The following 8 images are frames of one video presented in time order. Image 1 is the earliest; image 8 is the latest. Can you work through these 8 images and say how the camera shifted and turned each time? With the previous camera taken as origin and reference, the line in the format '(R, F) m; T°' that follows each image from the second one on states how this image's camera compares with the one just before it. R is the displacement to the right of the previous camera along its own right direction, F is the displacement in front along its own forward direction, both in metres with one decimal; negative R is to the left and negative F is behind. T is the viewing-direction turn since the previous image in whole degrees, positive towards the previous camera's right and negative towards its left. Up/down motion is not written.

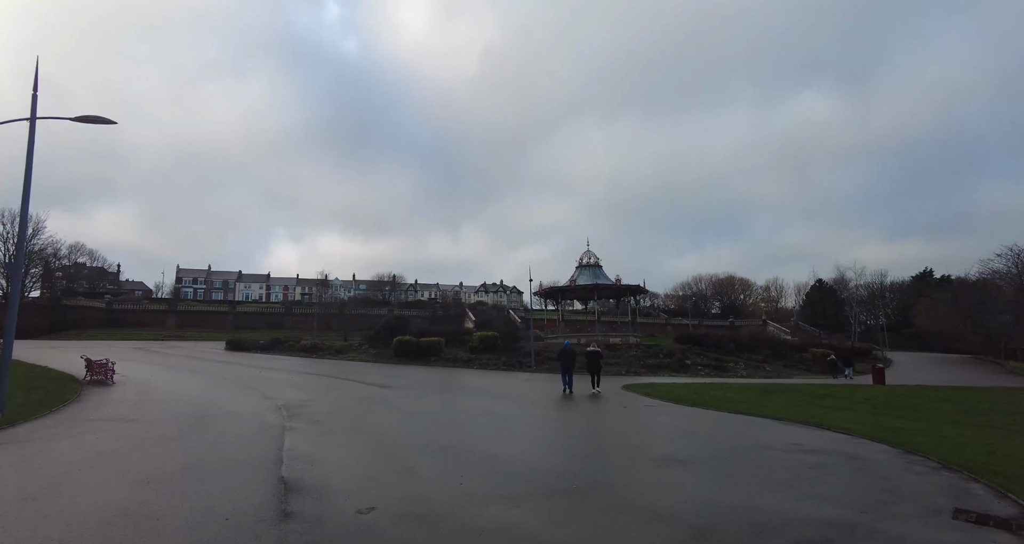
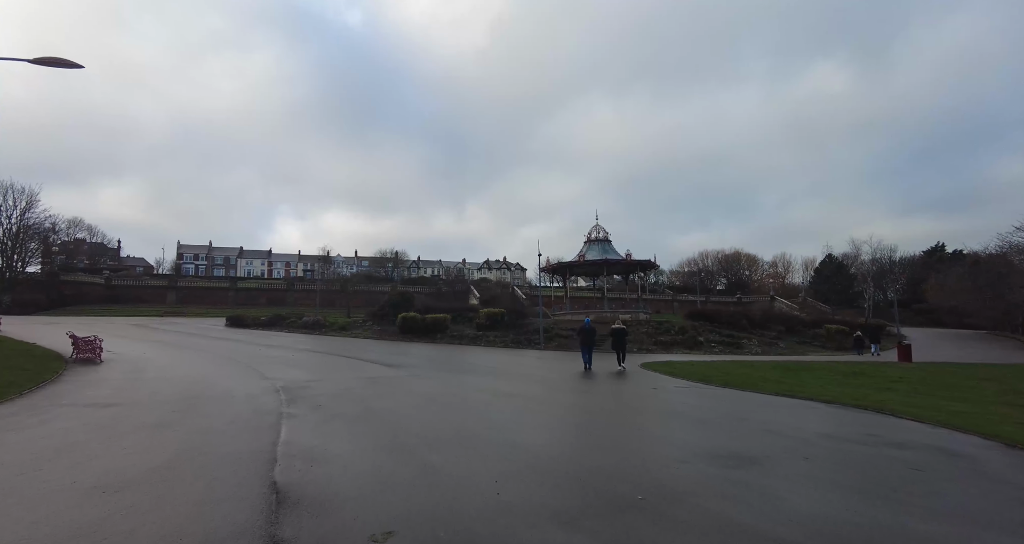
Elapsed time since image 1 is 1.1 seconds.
(0.0, +0.8) m; -1°
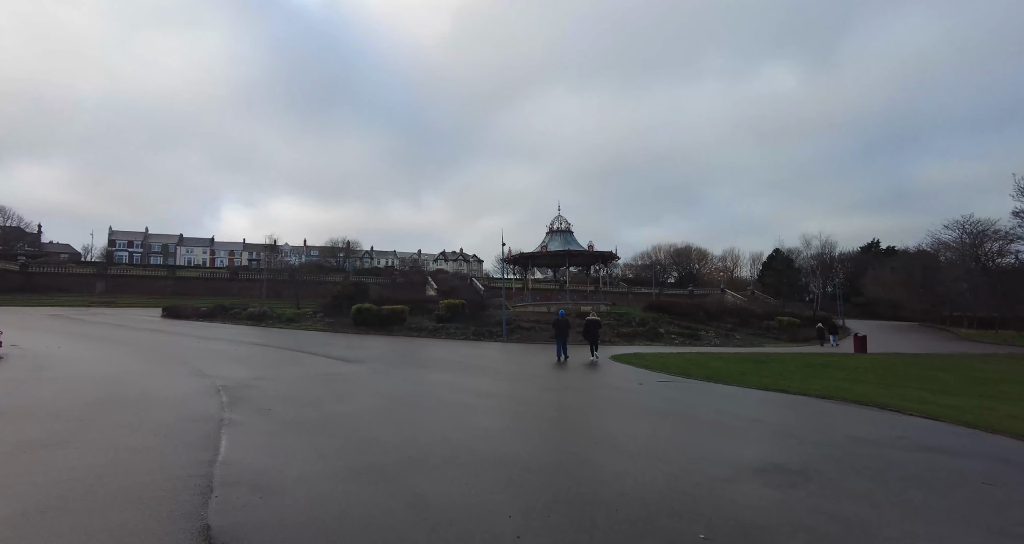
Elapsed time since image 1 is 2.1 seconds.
(-0.4, +1.0) m; +5°
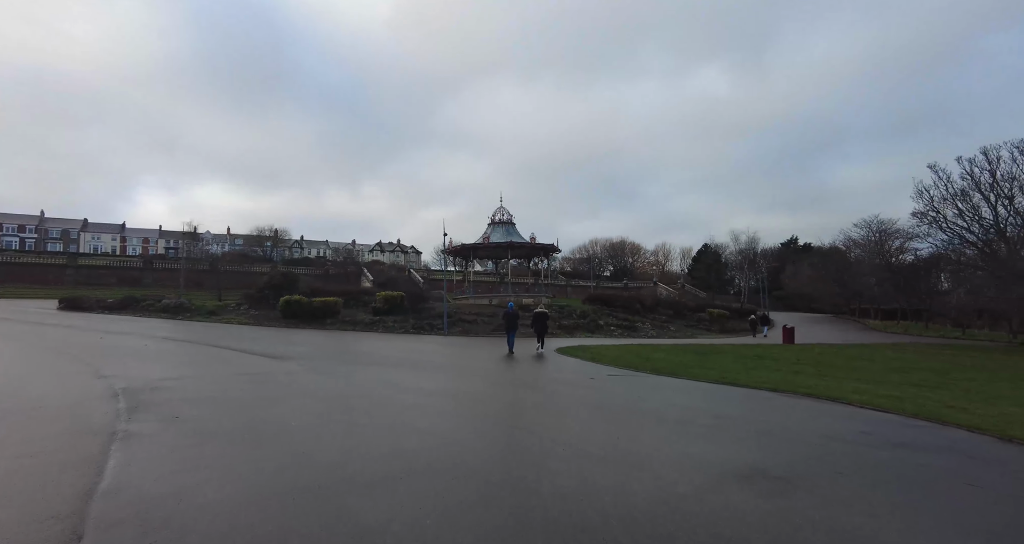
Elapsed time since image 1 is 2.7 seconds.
(-0.2, +0.7) m; +7°
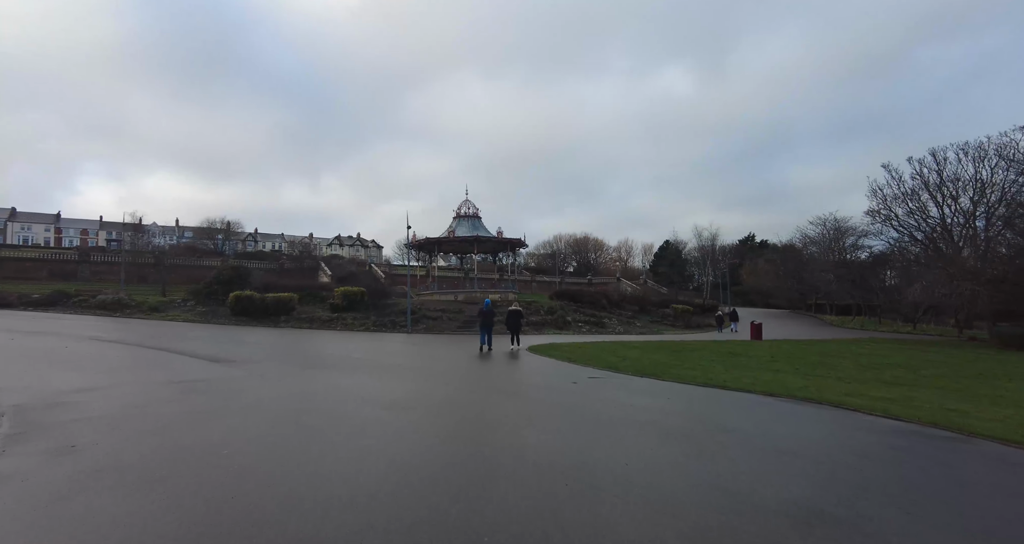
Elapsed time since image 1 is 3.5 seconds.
(-0.2, +1.0) m; +4°
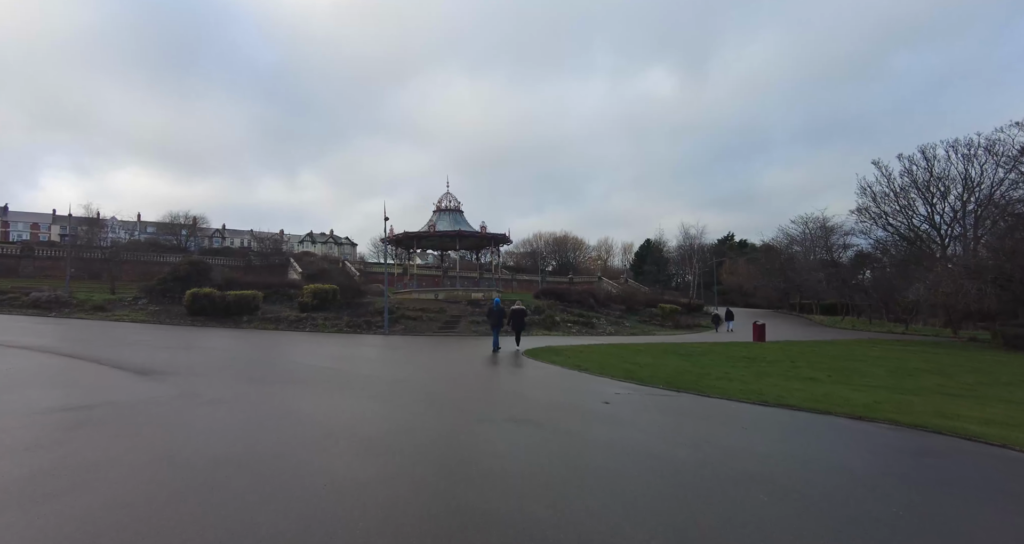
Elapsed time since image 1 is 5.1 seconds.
(-0.5, +2.1) m; +3°
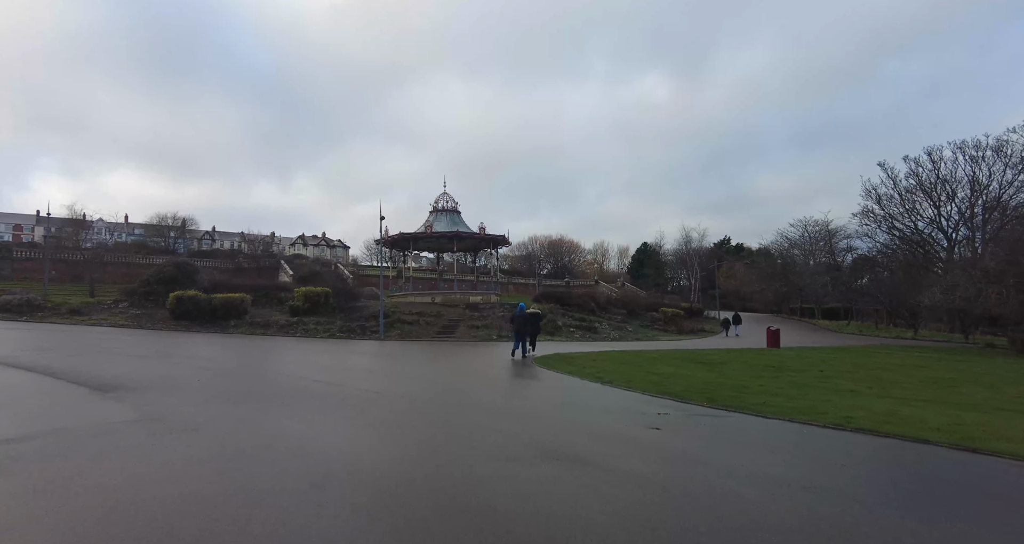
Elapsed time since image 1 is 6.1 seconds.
(-0.4, +1.2) m; +1°
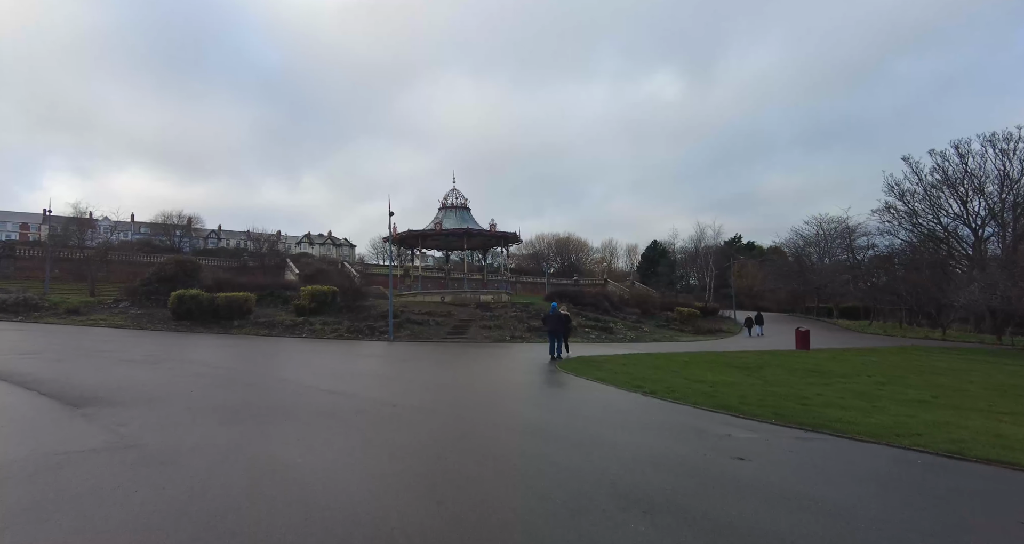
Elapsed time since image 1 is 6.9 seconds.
(-0.4, +1.1) m; -1°
